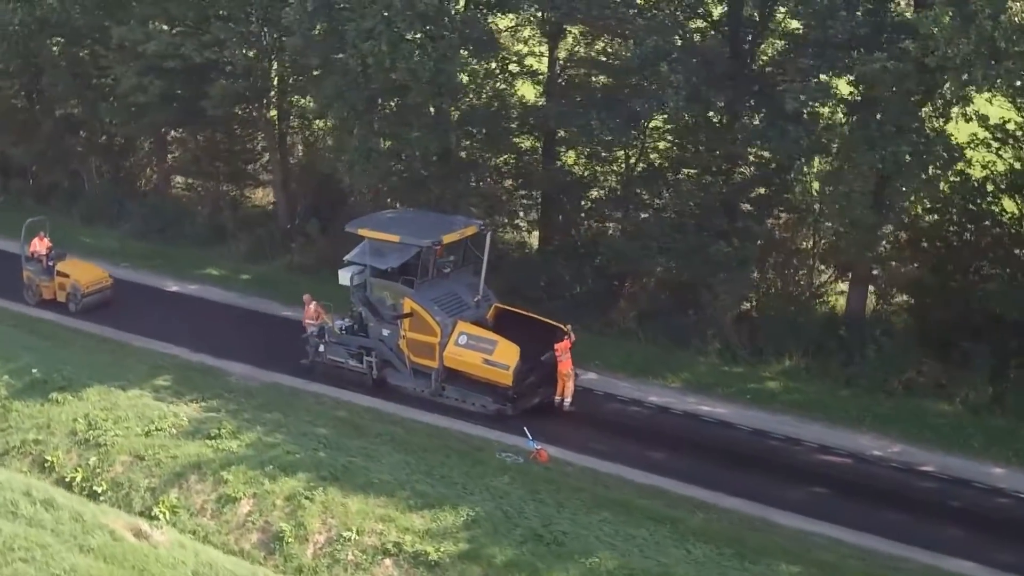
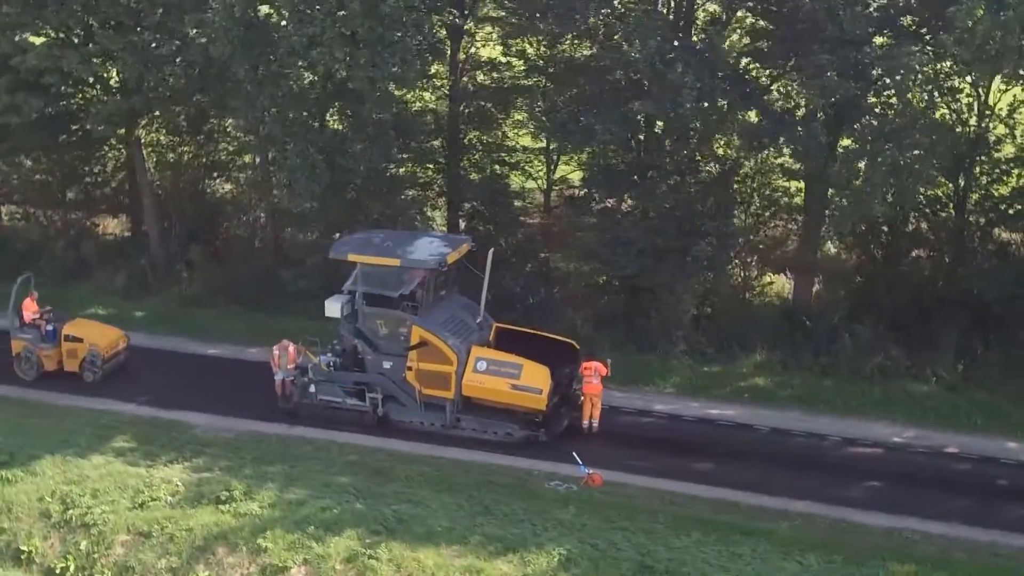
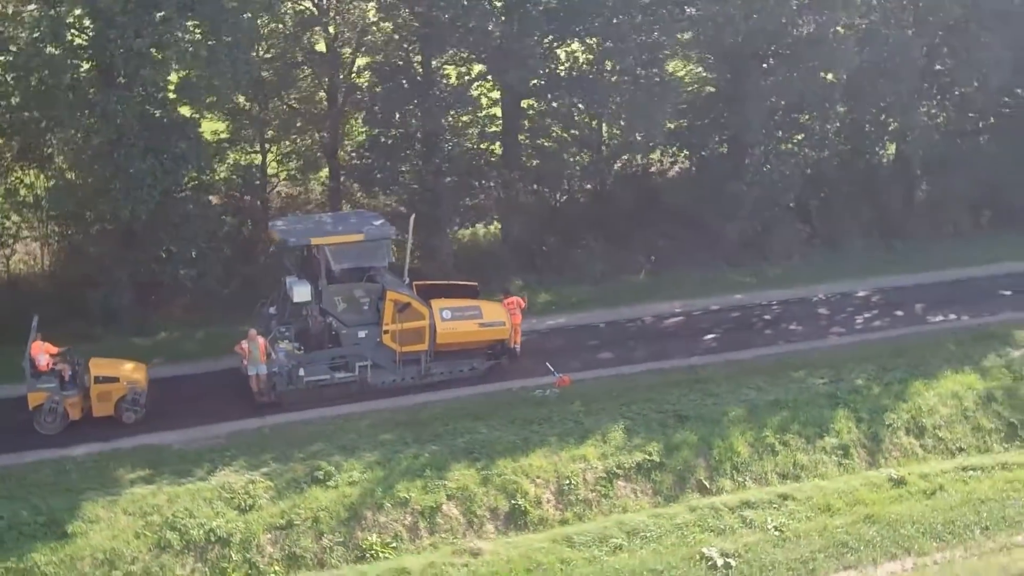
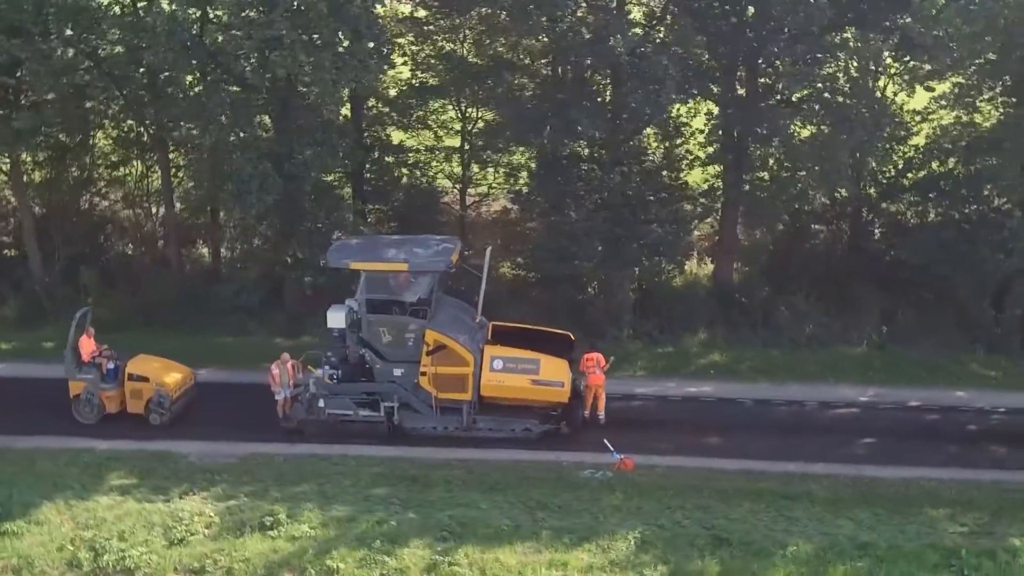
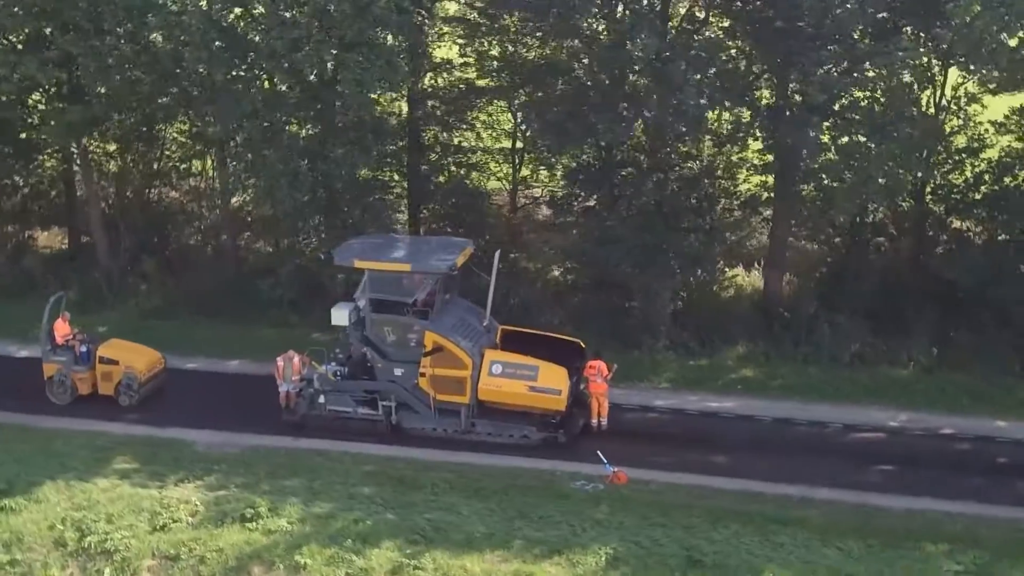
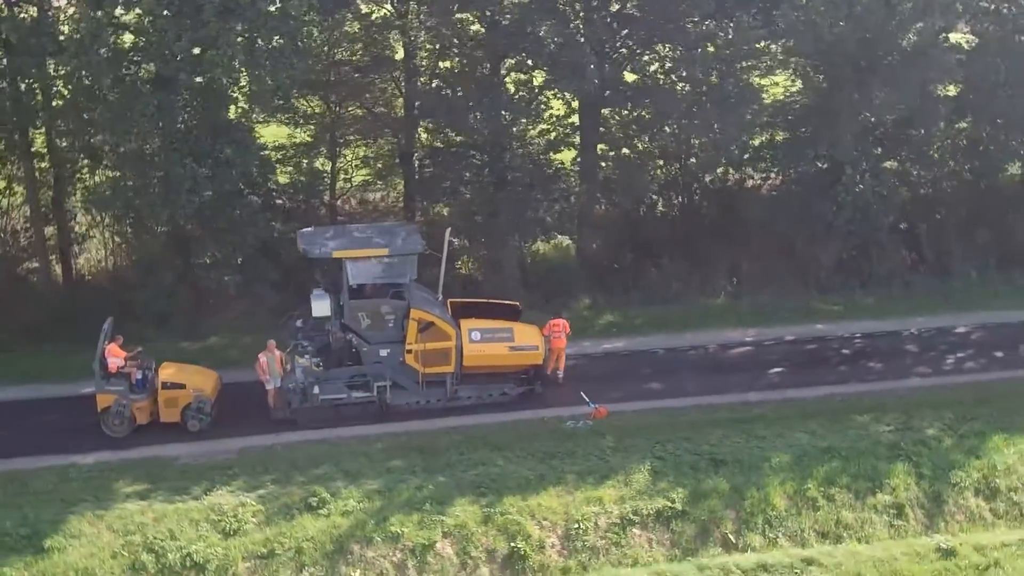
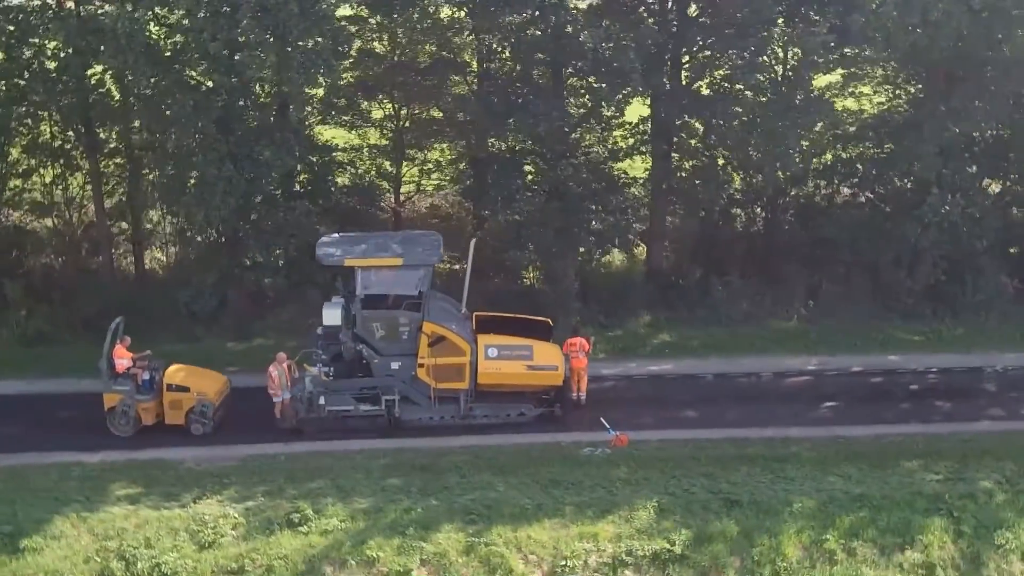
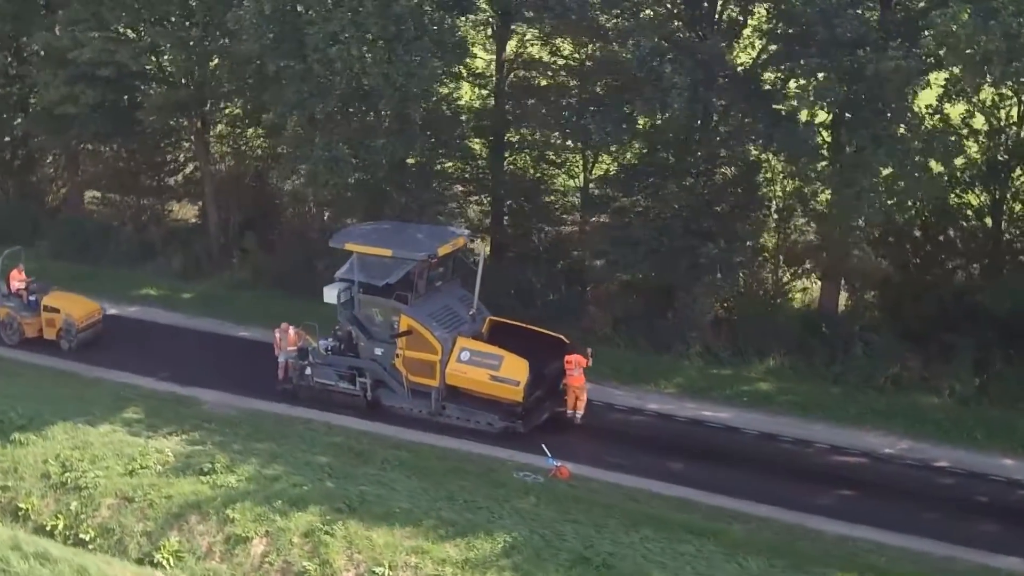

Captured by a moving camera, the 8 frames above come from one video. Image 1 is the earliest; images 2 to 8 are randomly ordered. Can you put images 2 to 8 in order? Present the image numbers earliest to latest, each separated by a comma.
8, 2, 5, 4, 7, 6, 3
